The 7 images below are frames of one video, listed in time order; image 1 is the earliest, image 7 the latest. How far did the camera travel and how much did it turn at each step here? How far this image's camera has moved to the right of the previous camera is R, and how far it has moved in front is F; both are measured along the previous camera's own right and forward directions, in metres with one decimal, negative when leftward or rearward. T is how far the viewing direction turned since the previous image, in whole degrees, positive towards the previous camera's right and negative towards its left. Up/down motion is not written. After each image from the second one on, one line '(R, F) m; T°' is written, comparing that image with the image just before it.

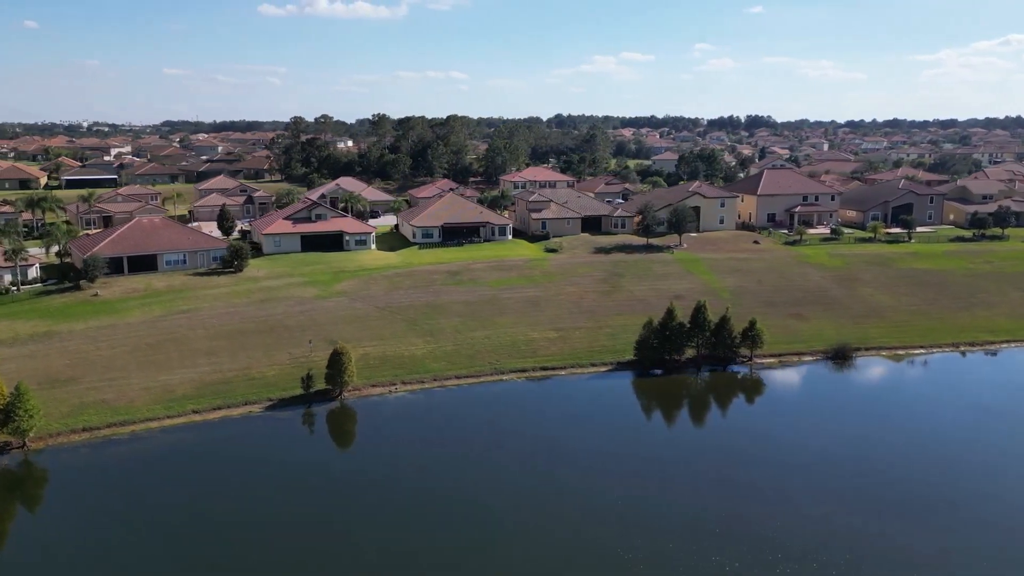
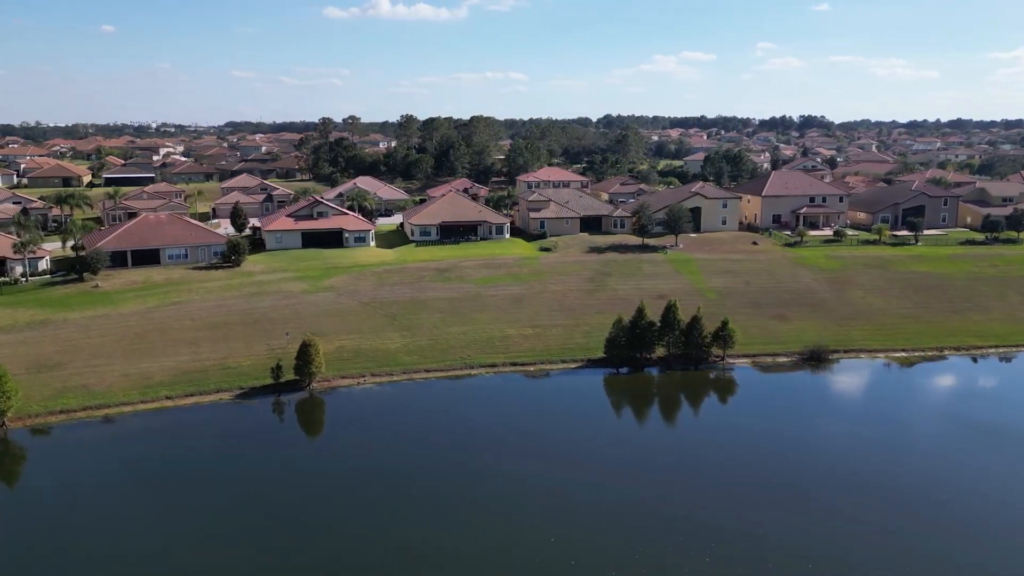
(+3.8, -0.6) m; -4°
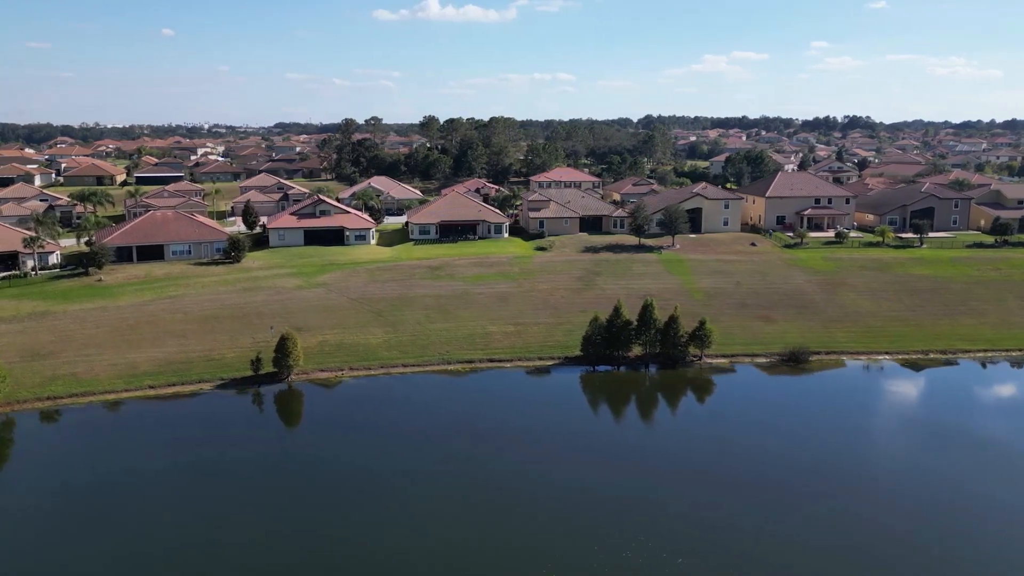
(+3.1, -0.5) m; -3°
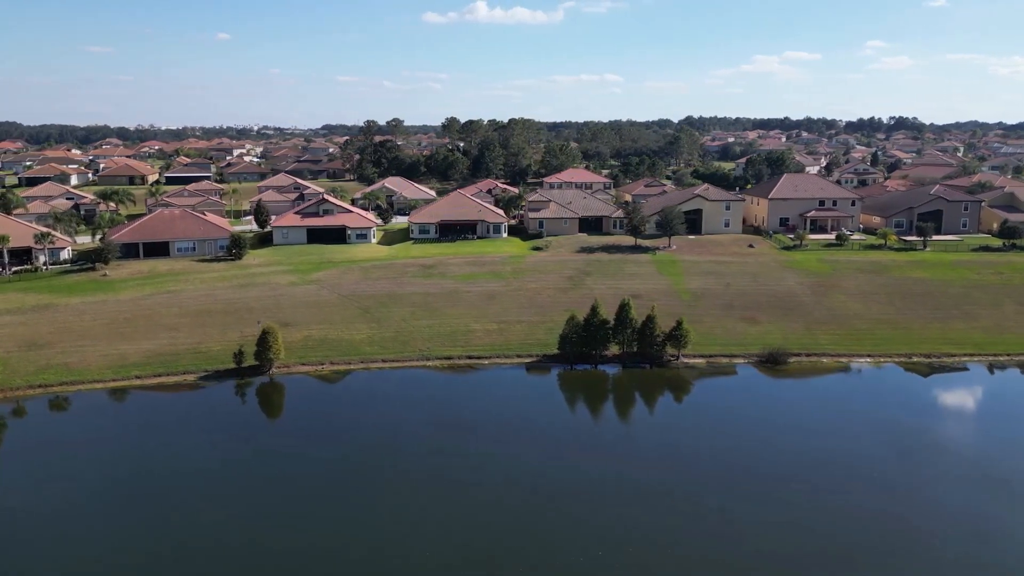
(+3.1, -0.6) m; -3°
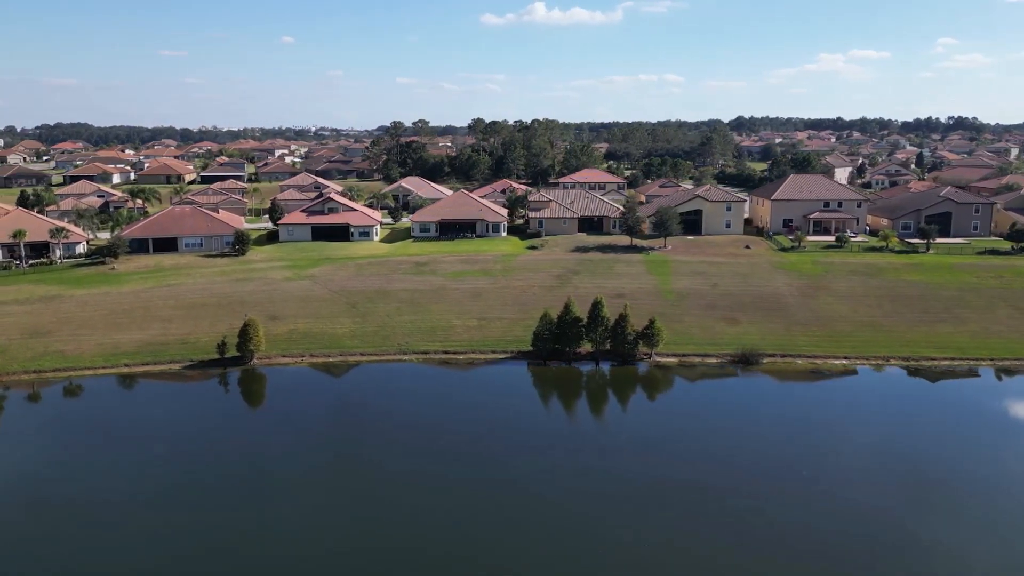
(+3.7, -0.7) m; -4°
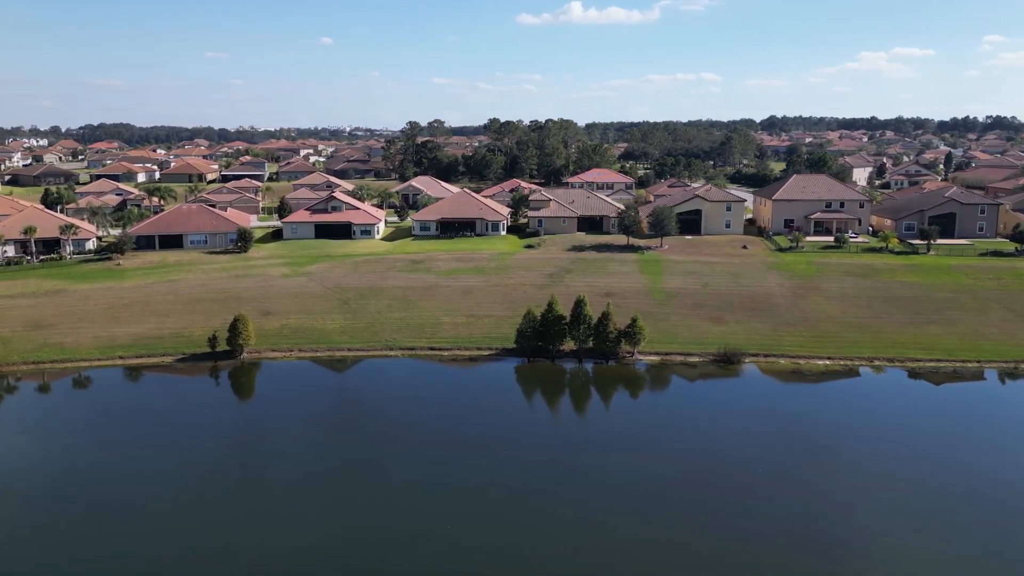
(+2.4, -0.5) m; -2°
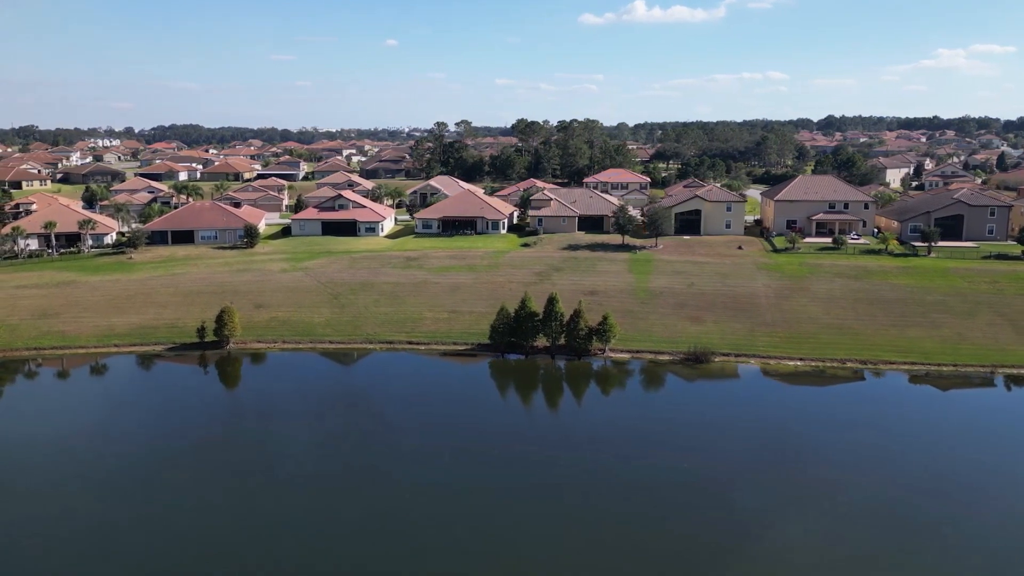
(+4.1, -0.7) m; -4°
